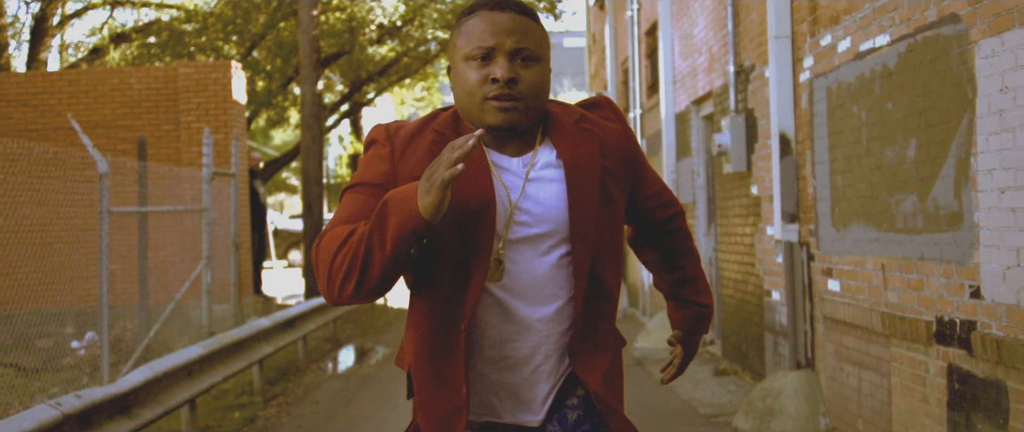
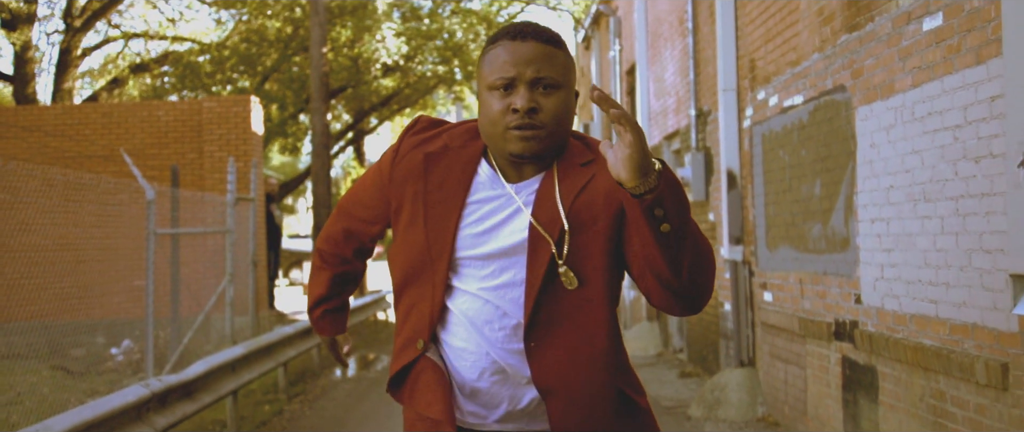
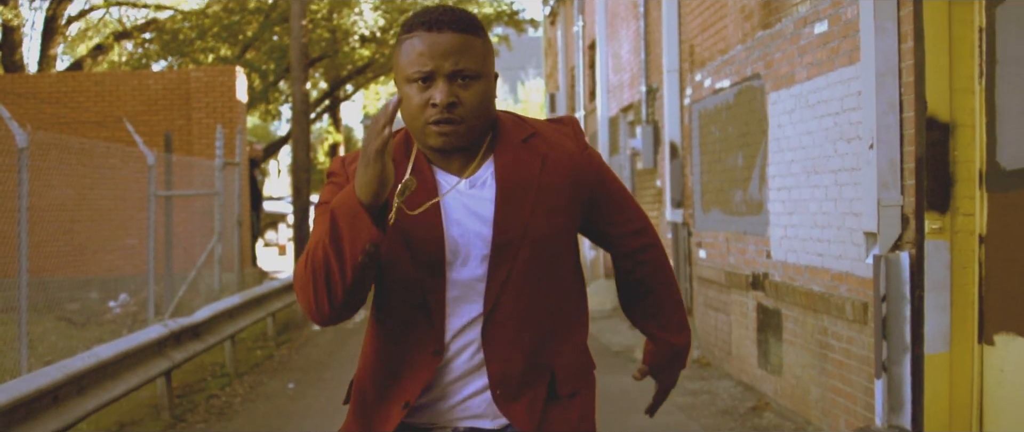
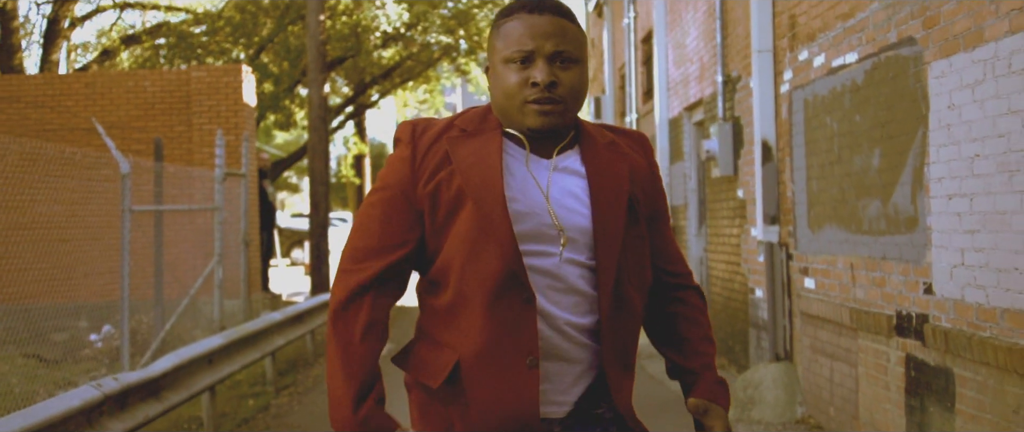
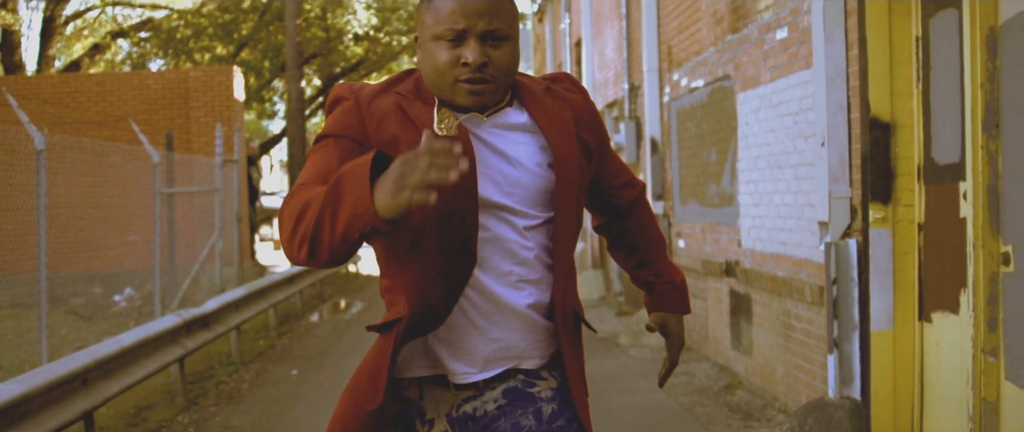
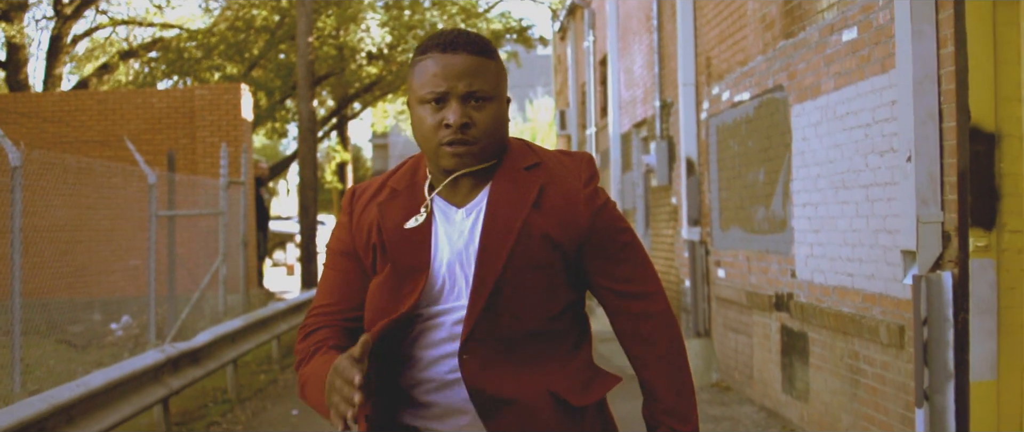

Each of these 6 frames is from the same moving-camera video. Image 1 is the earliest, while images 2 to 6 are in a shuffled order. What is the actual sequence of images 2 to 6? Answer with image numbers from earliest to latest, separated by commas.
4, 2, 6, 3, 5
